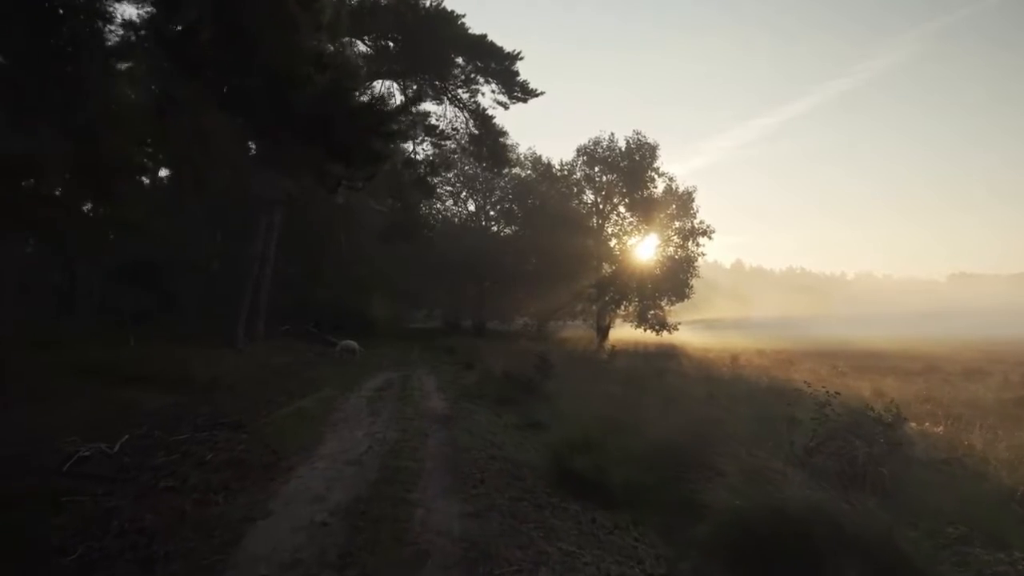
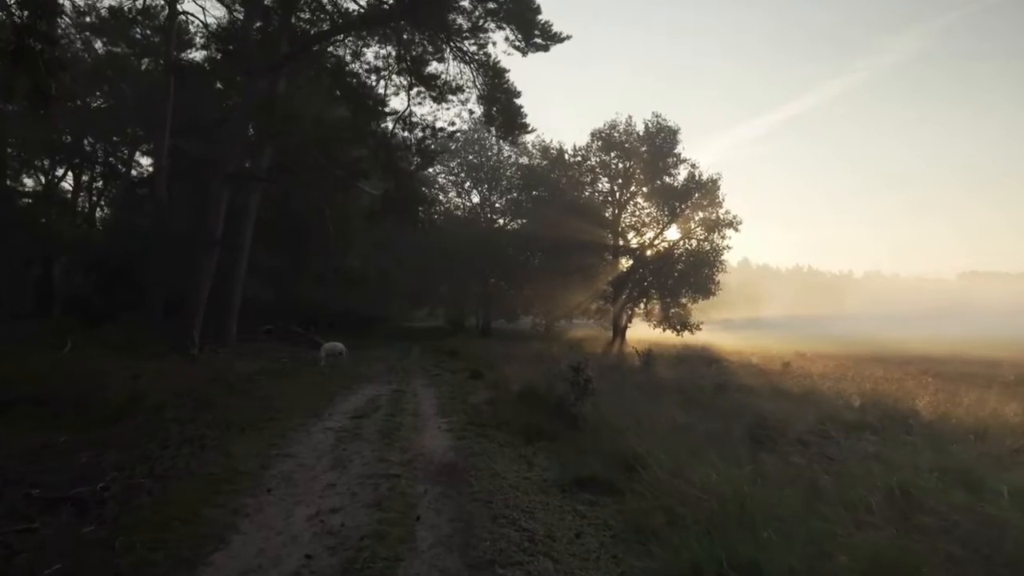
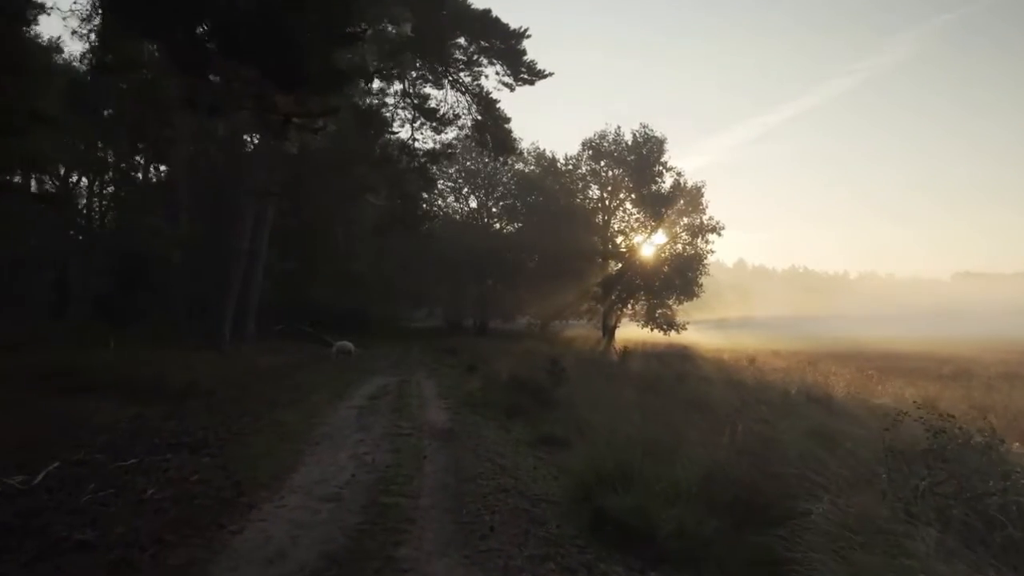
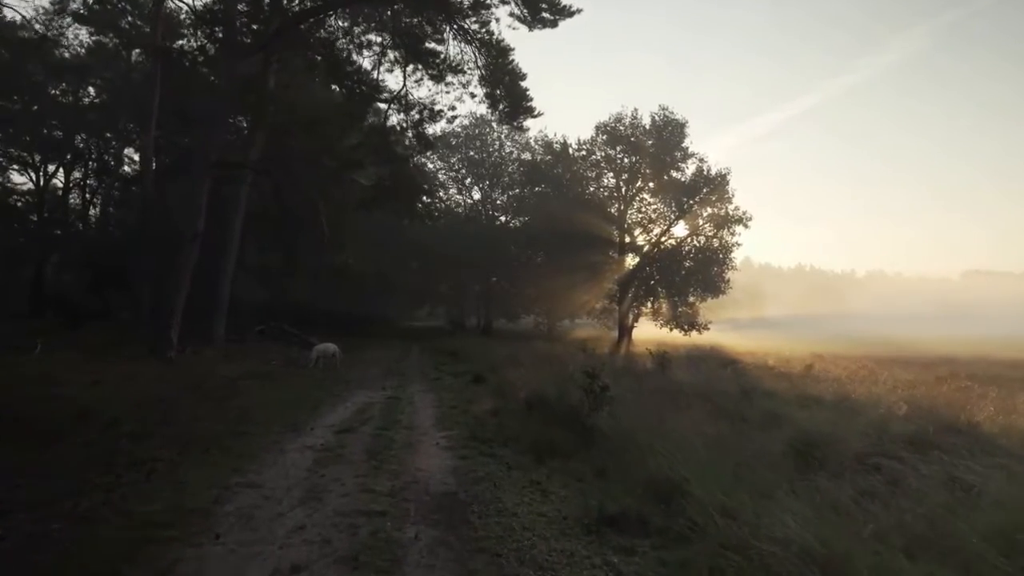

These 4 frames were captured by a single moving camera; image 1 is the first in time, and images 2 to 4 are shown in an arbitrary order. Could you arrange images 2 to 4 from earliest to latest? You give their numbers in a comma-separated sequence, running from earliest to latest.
3, 2, 4
